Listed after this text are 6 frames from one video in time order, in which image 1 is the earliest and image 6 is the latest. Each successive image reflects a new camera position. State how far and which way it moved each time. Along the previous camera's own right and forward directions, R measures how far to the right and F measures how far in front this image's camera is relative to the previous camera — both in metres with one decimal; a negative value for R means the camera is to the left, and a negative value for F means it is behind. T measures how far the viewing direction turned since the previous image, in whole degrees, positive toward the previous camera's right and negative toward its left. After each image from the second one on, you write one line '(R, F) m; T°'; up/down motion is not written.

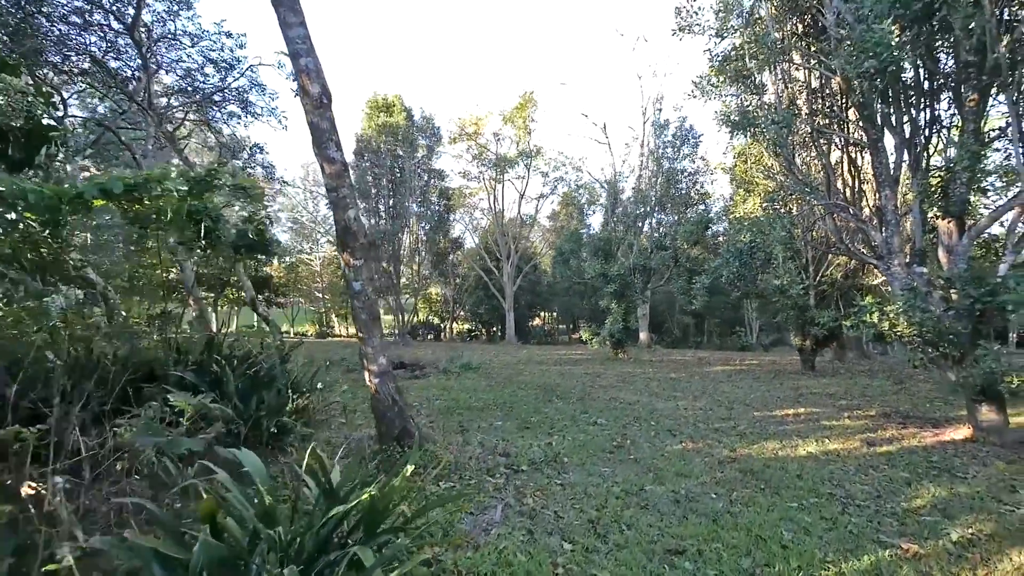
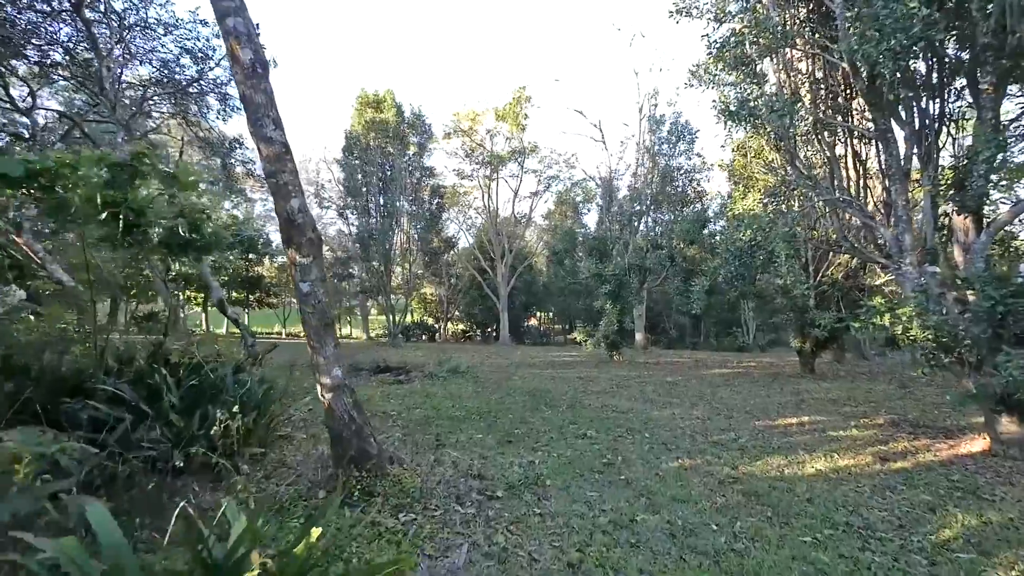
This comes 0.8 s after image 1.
(+0.2, +0.5) m; 0°
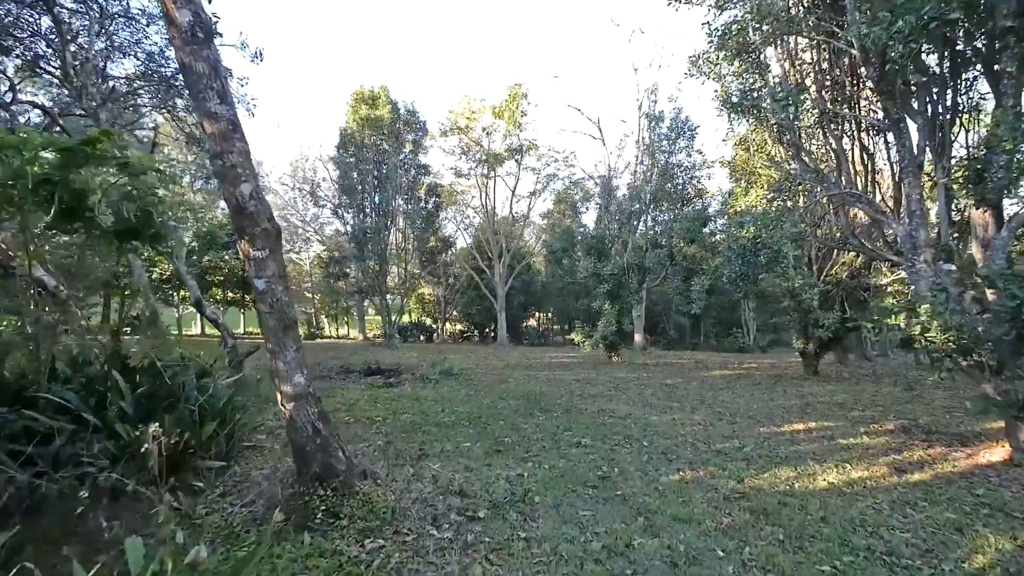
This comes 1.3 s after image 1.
(+0.1, +0.4) m; 0°
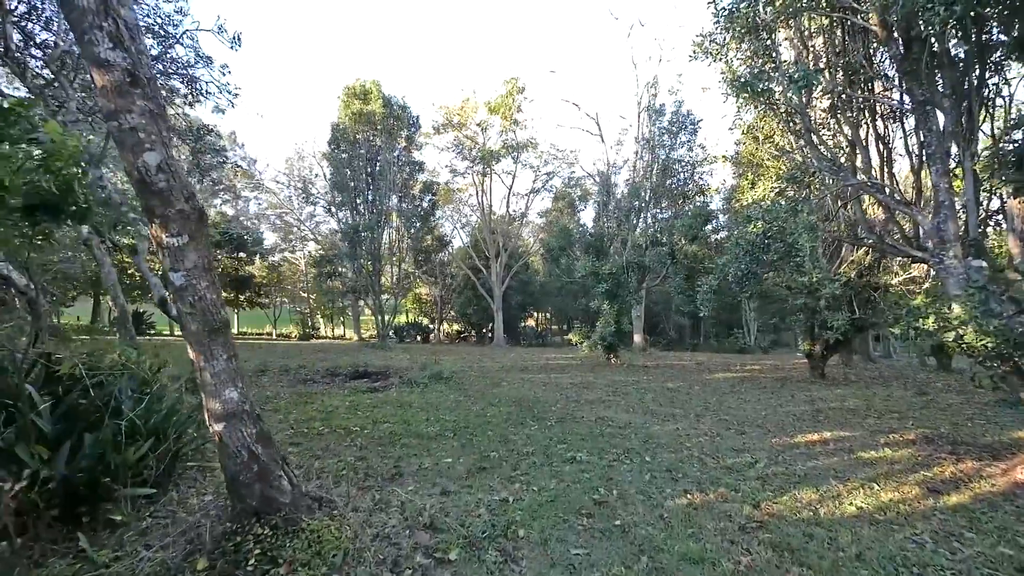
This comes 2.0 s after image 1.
(+0.1, +0.6) m; 0°
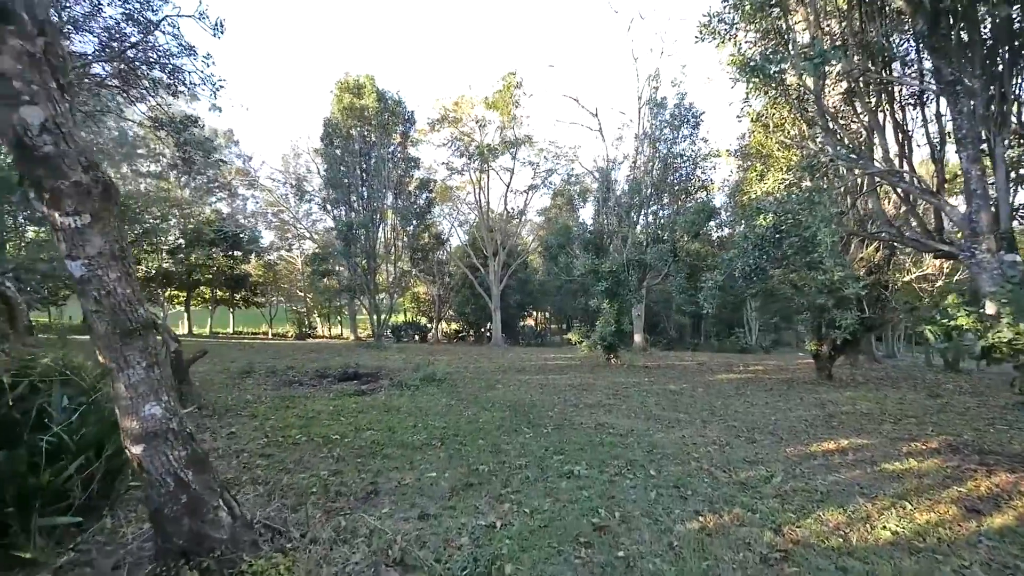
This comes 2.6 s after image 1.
(+0.1, +0.5) m; 0°
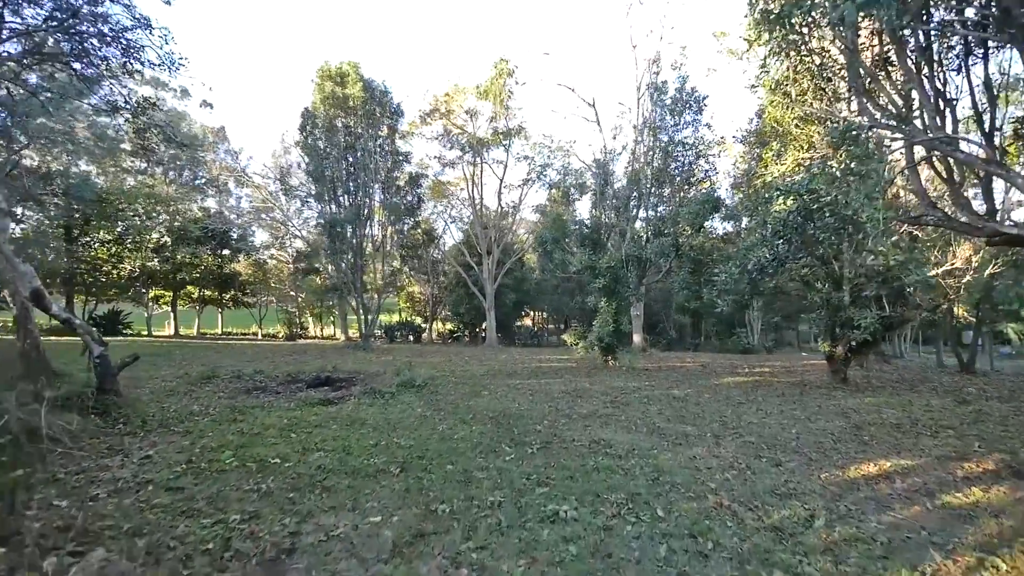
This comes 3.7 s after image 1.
(+0.3, +1.1) m; 0°
